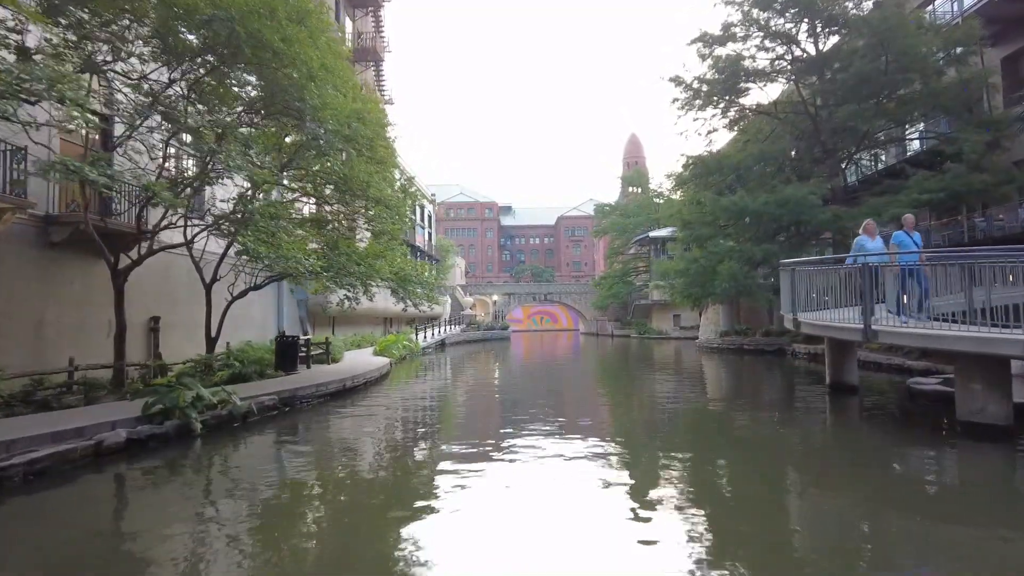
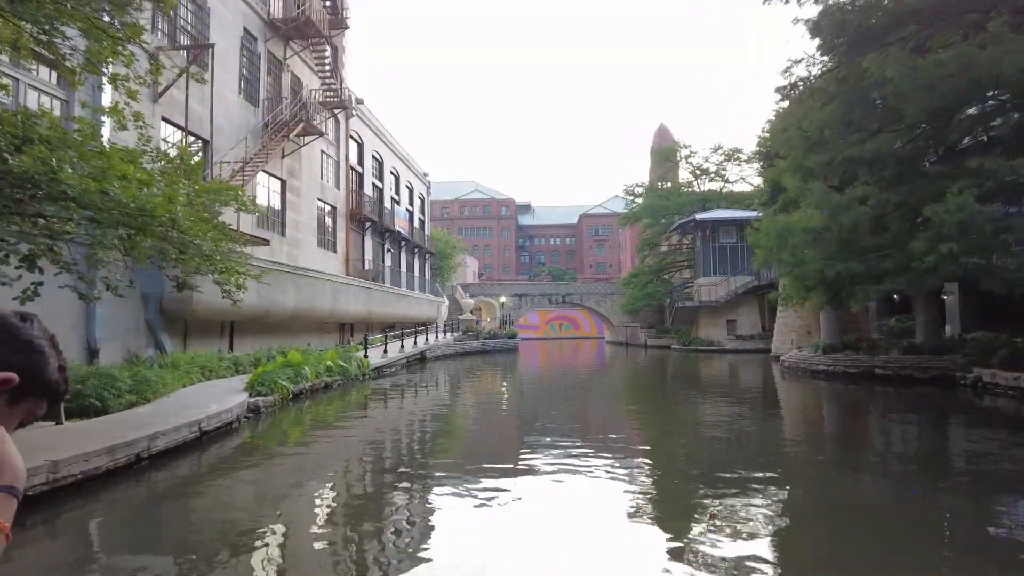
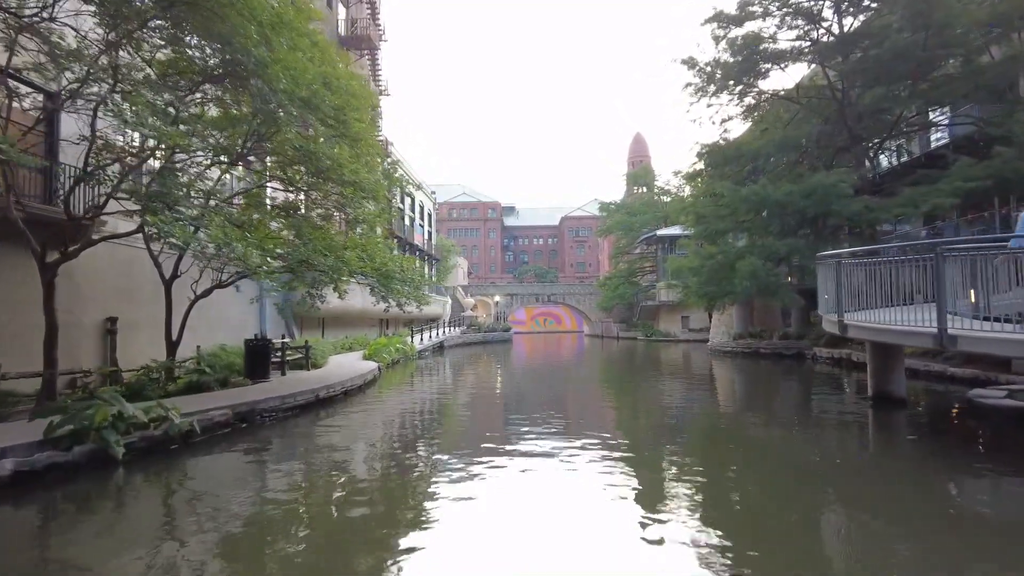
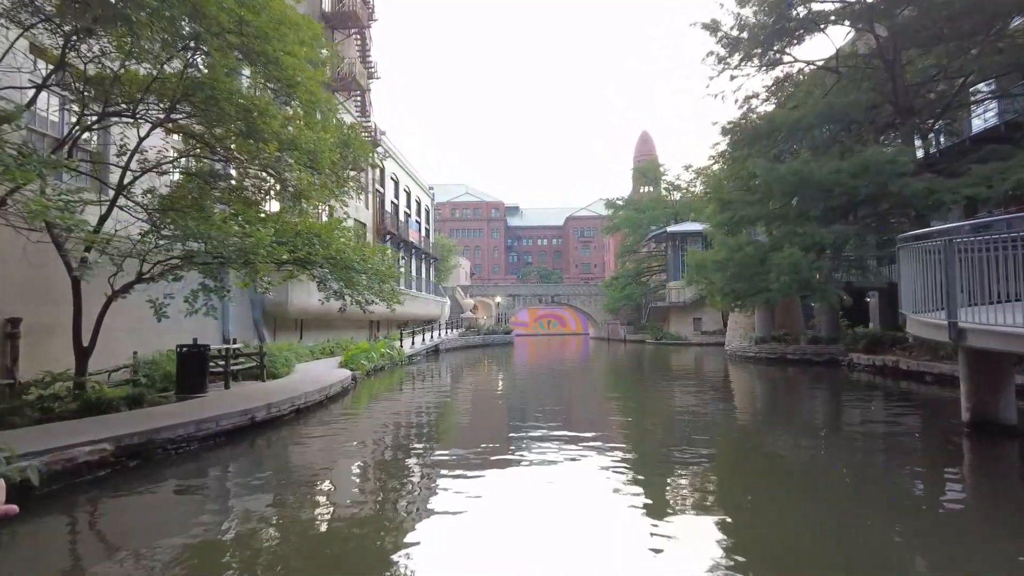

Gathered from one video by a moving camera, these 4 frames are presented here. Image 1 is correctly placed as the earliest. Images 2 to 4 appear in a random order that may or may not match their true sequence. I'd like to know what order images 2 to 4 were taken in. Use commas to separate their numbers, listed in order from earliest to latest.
3, 4, 2
